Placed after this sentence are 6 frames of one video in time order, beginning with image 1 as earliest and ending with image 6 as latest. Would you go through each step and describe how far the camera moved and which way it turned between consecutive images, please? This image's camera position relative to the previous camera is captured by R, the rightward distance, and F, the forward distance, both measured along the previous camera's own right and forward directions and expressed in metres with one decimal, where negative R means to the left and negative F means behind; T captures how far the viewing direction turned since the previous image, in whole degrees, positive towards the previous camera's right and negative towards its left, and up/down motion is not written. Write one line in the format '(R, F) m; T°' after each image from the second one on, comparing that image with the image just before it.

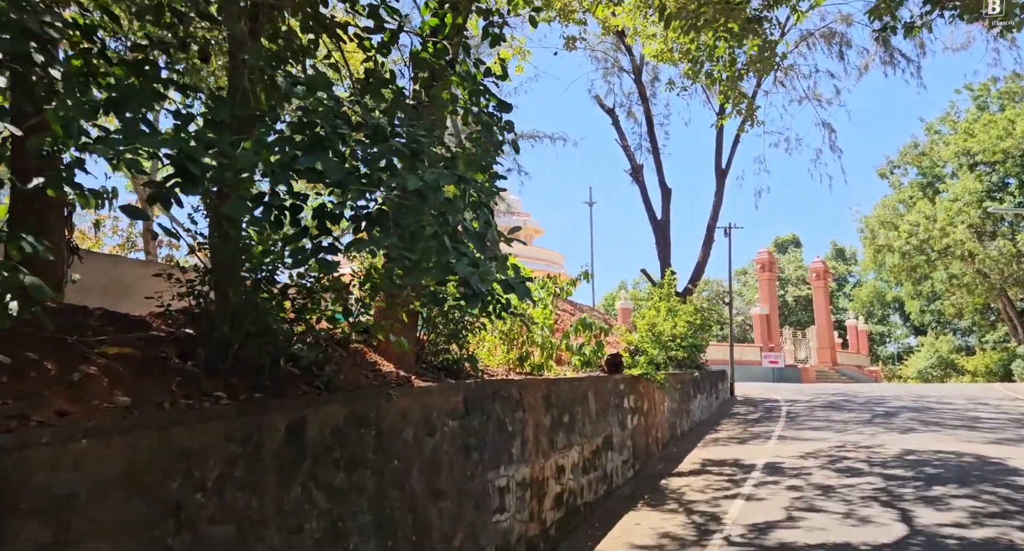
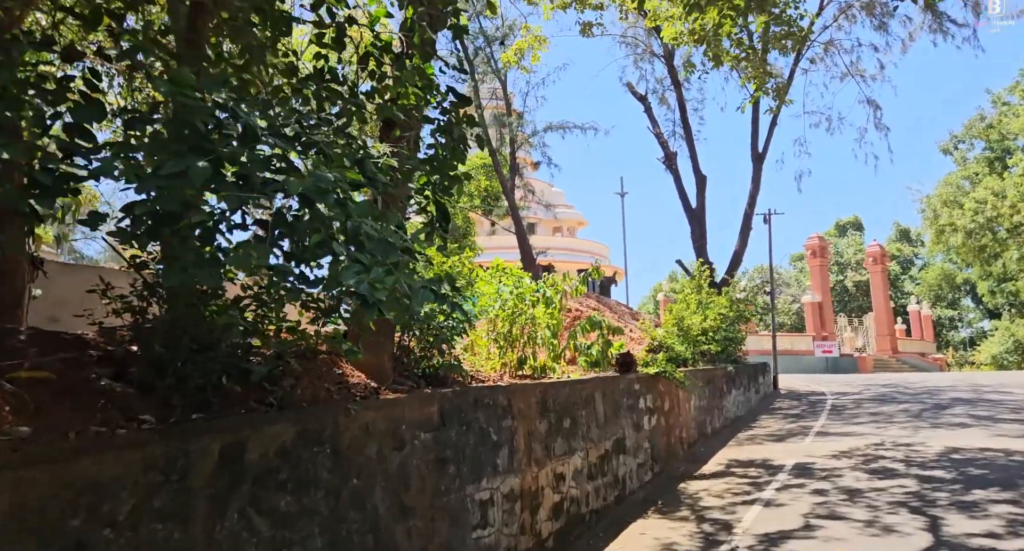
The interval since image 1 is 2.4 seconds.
(+0.5, +0.3) m; -4°
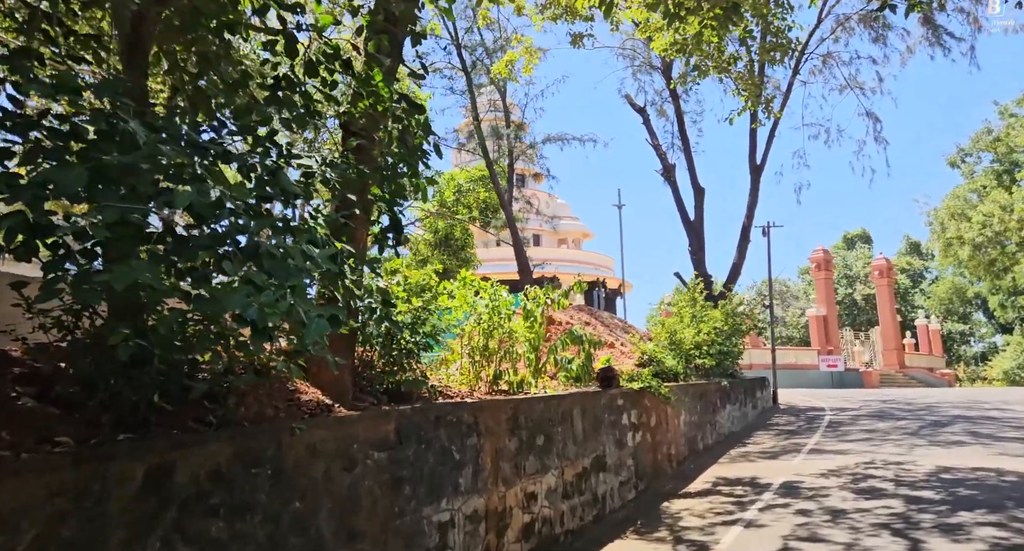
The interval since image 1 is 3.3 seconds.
(+0.3, +0.2) m; -1°
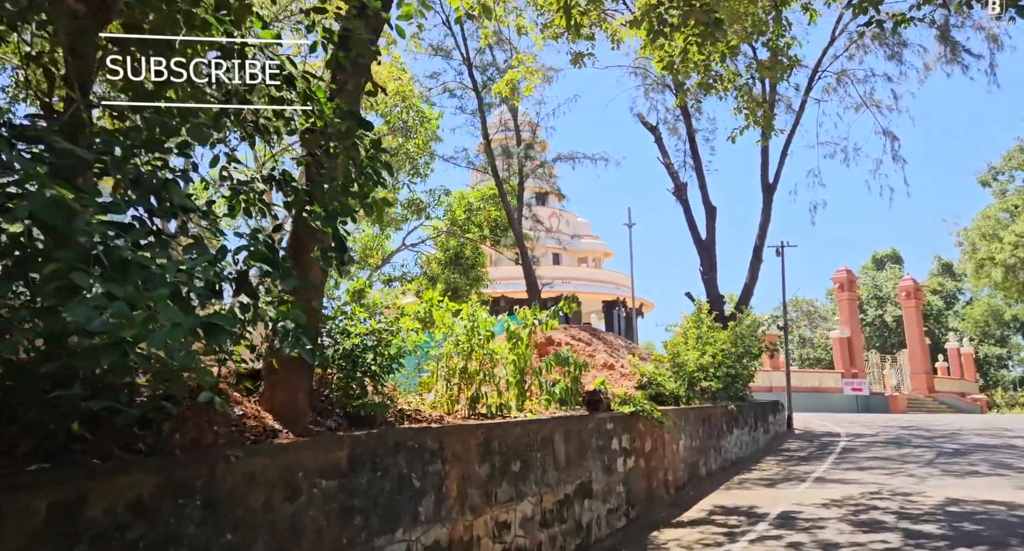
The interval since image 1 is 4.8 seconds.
(+0.4, +0.2) m; -2°
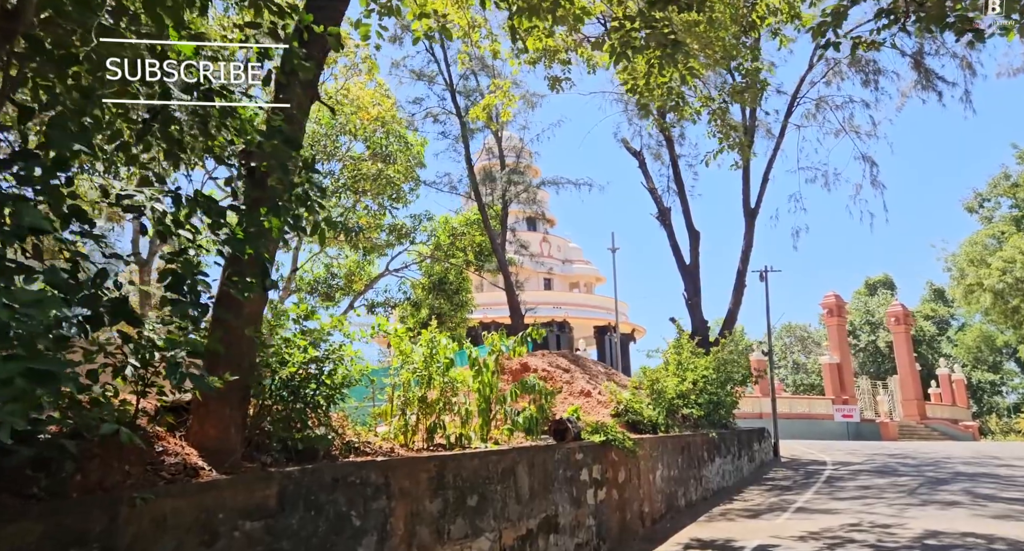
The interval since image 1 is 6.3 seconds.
(+0.3, +0.2) m; 0°
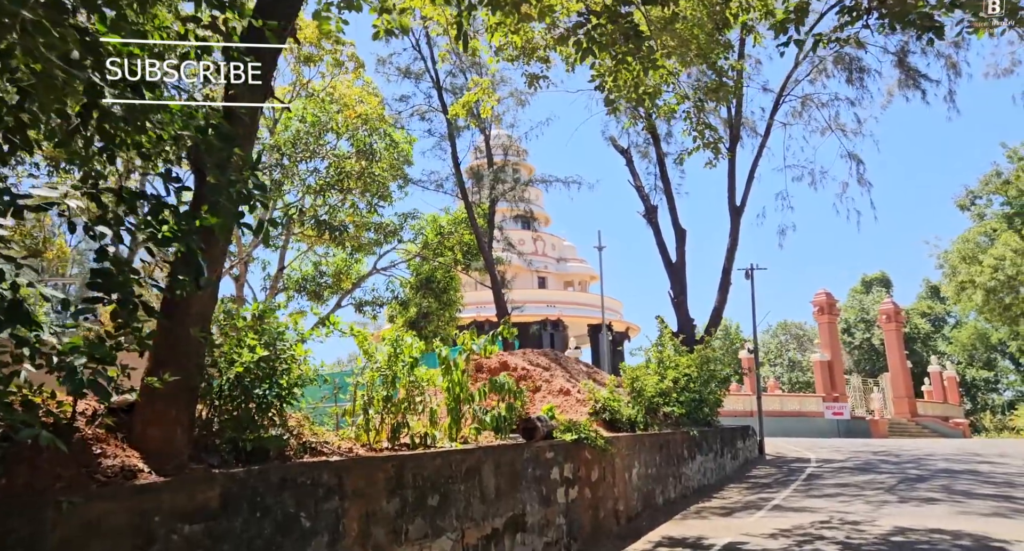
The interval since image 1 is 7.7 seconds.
(+0.3, 0.0) m; 0°
